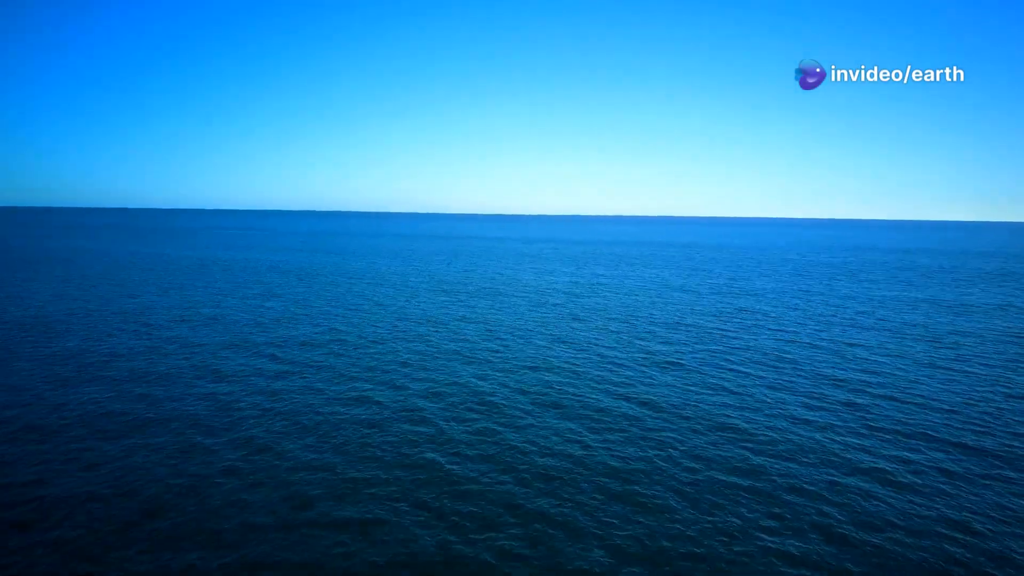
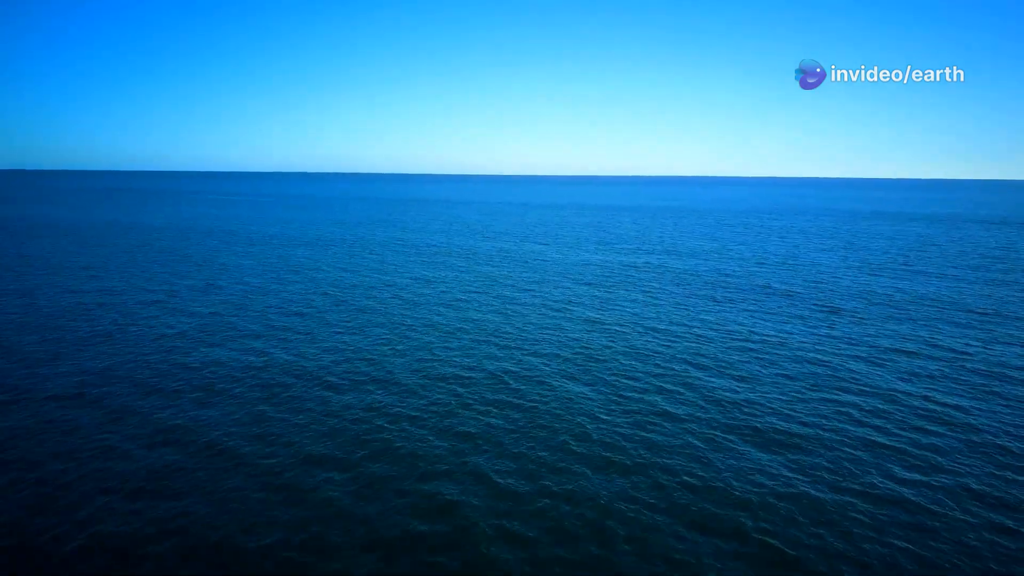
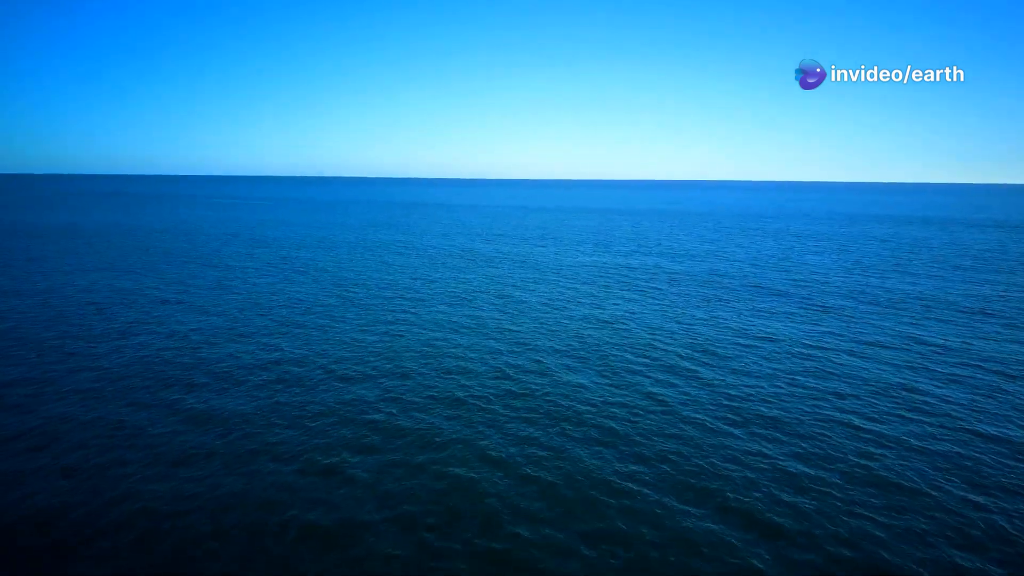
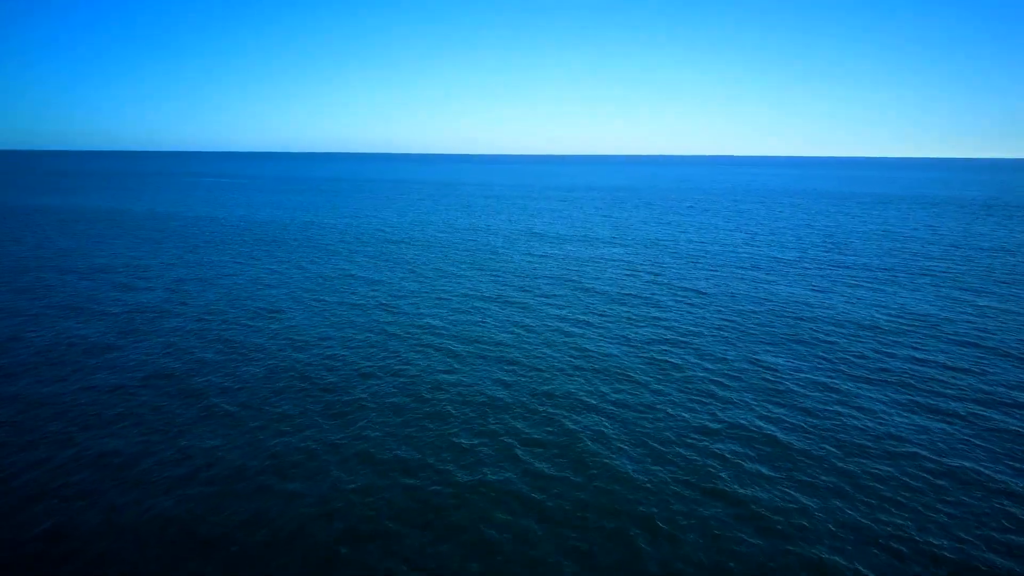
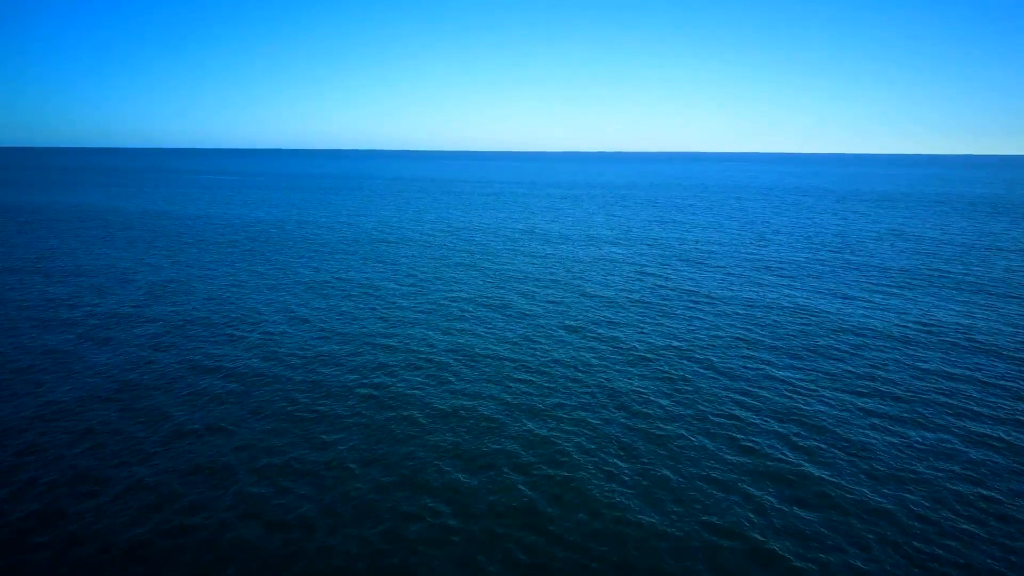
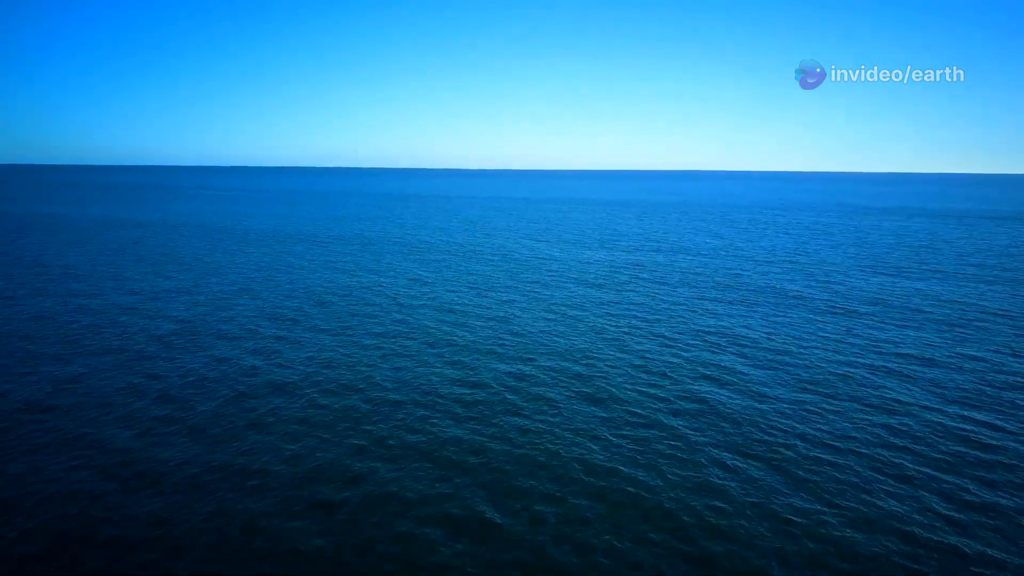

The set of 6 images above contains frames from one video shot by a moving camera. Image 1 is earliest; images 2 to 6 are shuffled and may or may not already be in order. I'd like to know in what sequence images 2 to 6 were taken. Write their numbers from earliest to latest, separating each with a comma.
3, 2, 6, 4, 5
